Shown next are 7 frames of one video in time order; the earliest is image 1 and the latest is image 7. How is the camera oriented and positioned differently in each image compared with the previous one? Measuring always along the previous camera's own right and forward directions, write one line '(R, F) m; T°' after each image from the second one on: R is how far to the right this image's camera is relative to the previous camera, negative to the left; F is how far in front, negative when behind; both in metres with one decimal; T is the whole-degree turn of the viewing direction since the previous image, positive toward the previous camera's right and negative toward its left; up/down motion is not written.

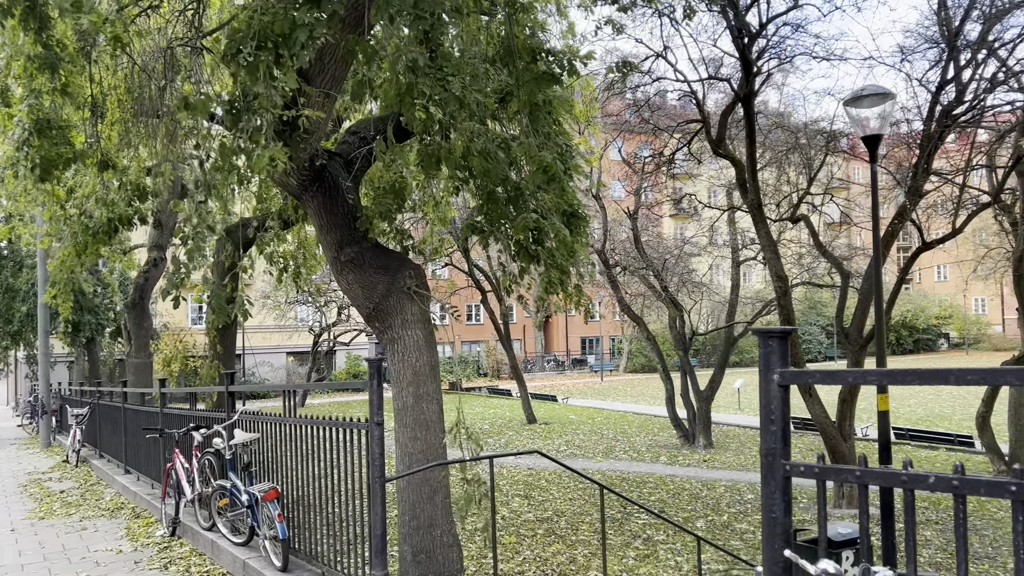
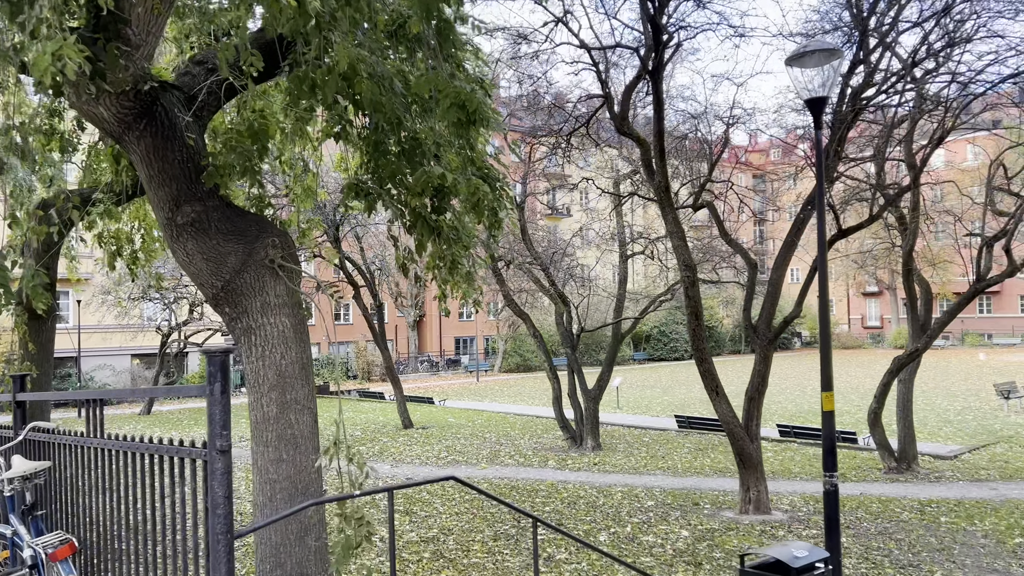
(-0.2, +1.2) m; +9°
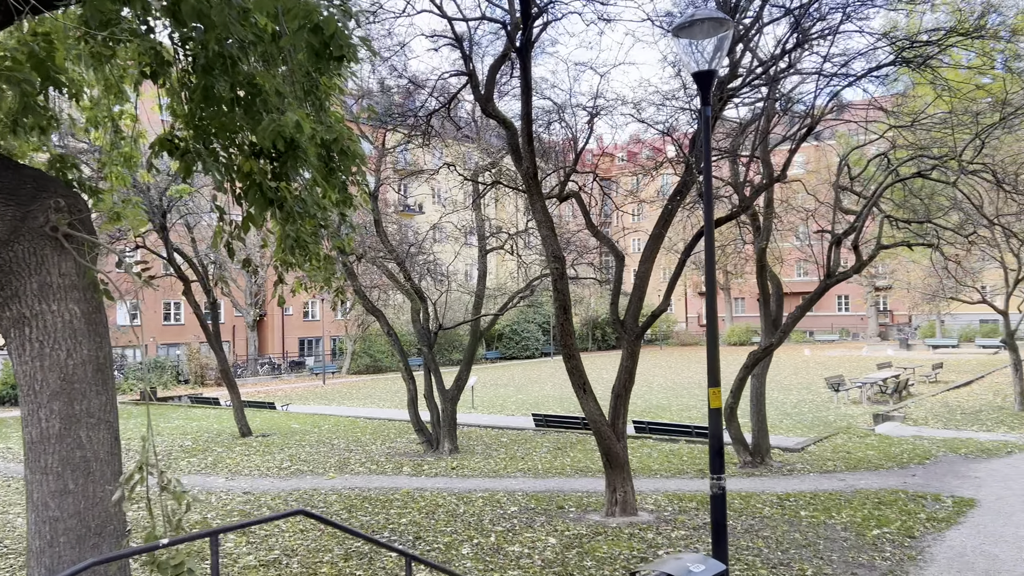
(-0.1, +0.7) m; +11°
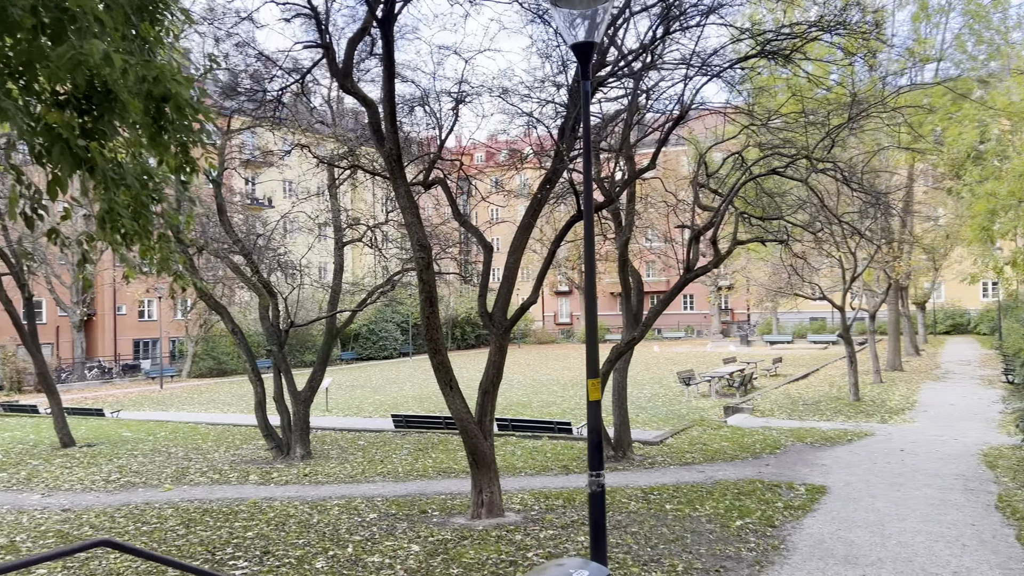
(-0.1, +0.5) m; +10°
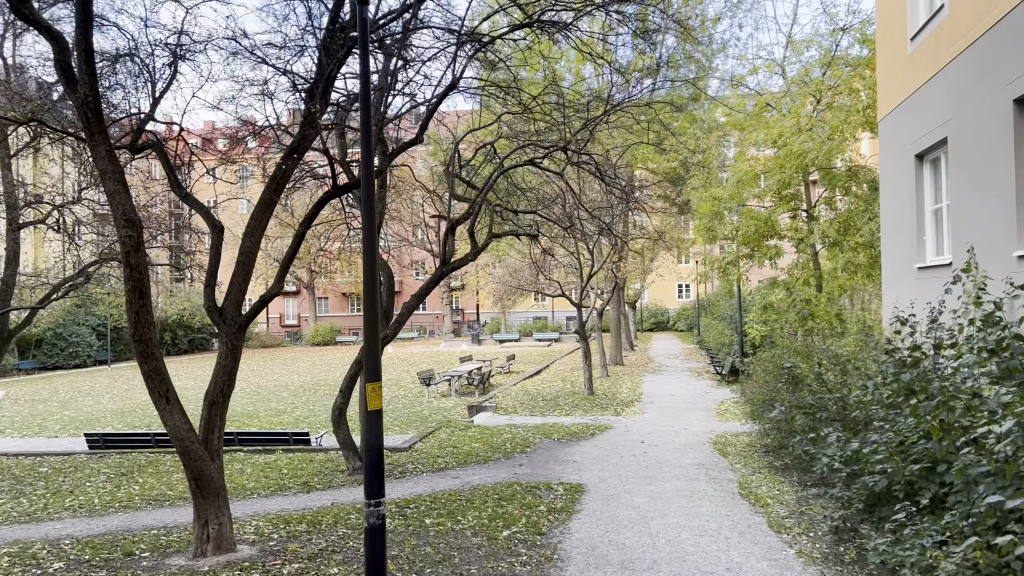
(-0.2, +1.0) m; +19°
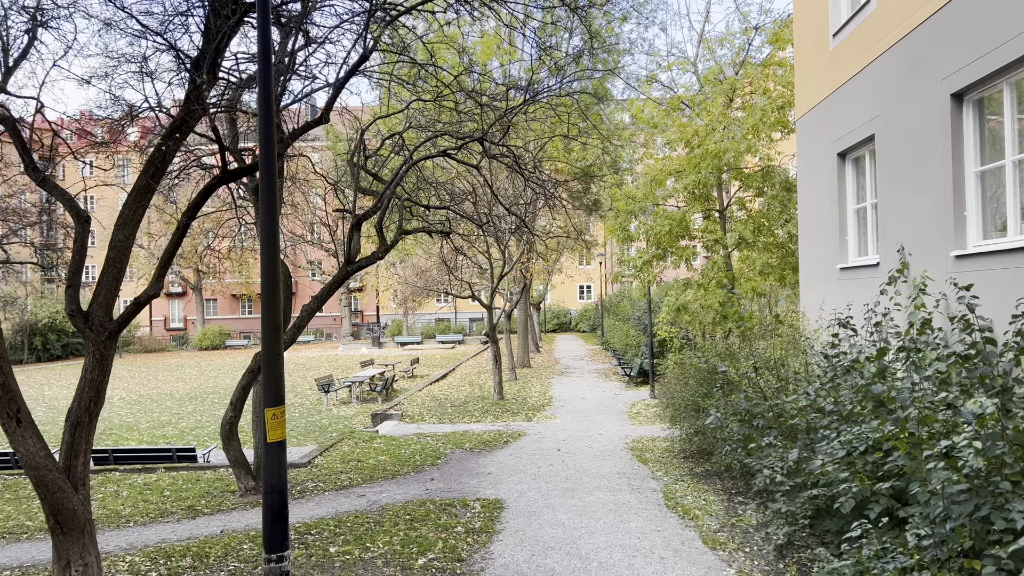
(-0.1, +0.7) m; +7°
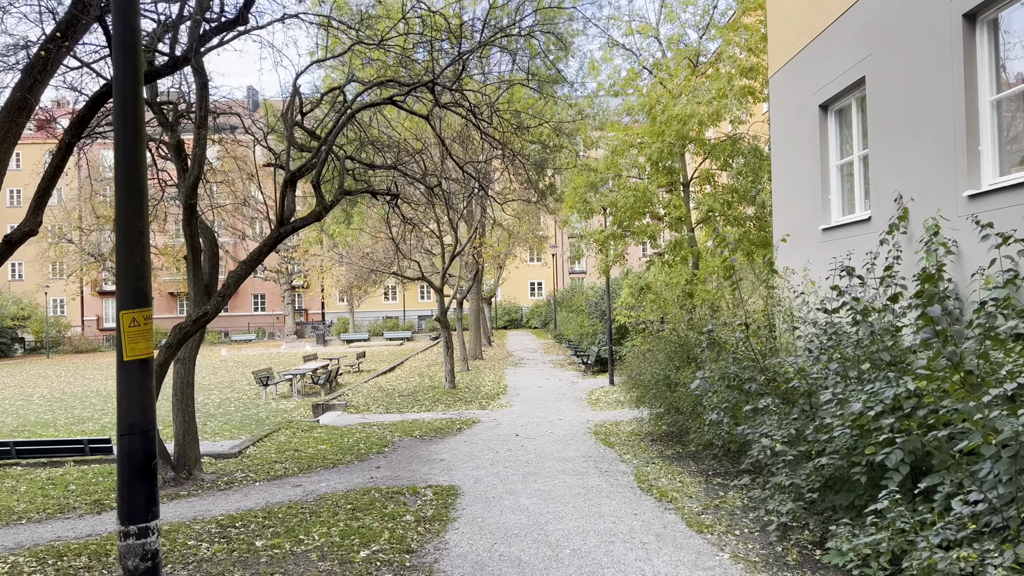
(-0.1, +0.9) m; +4°
